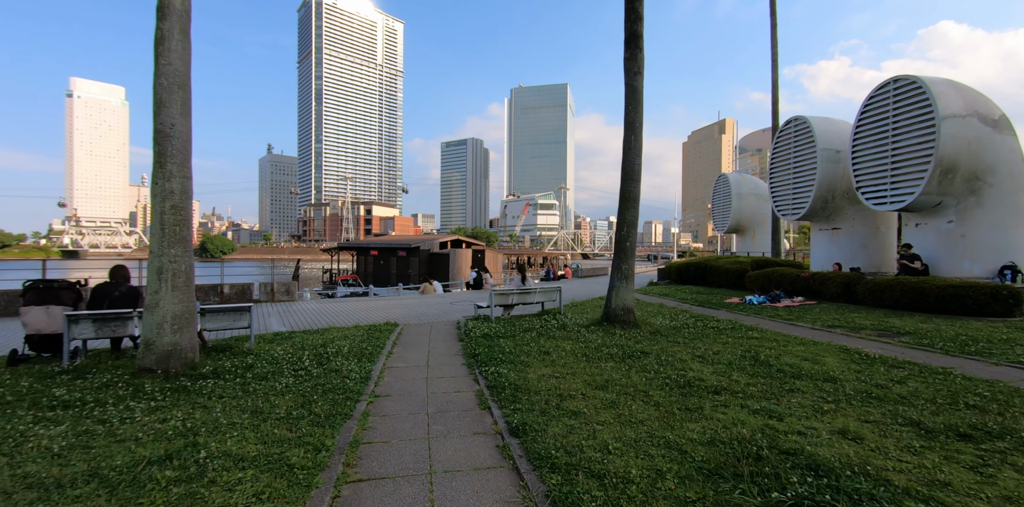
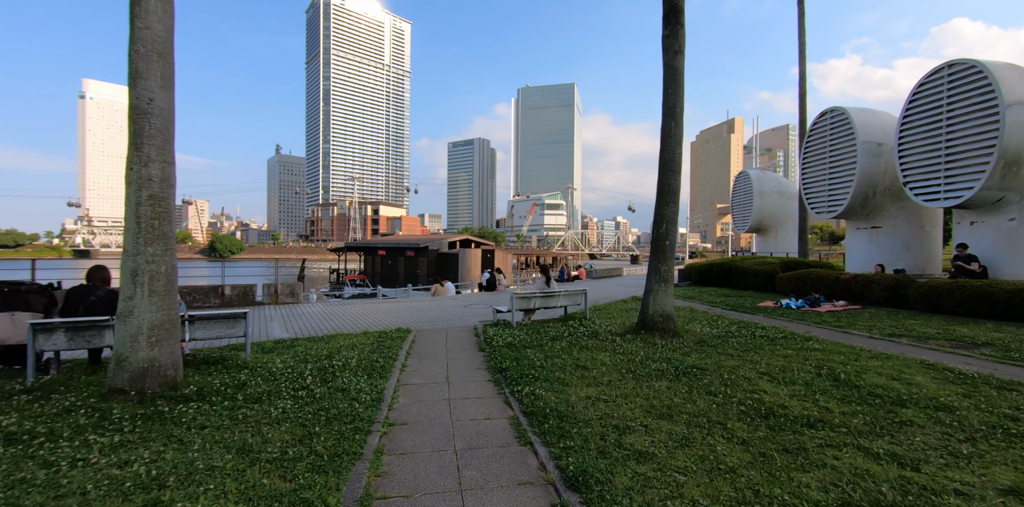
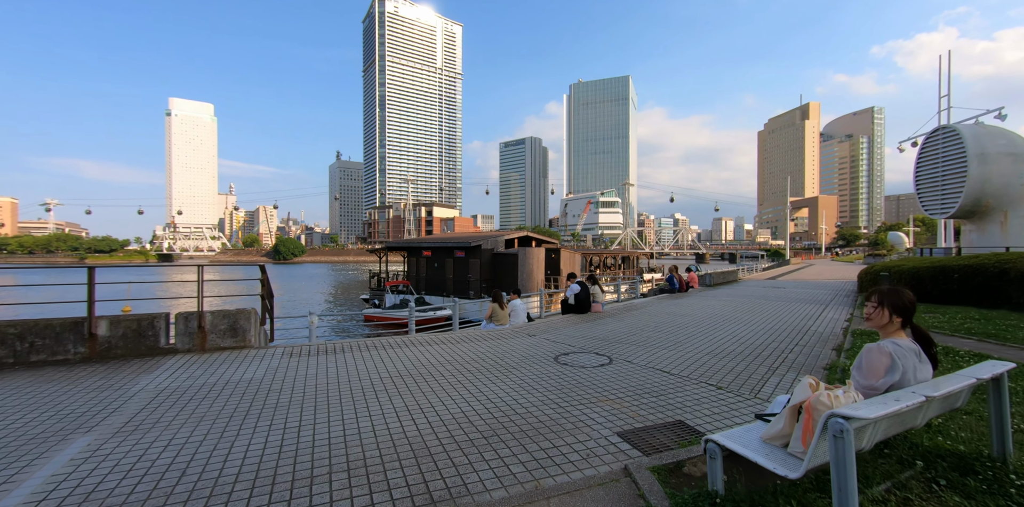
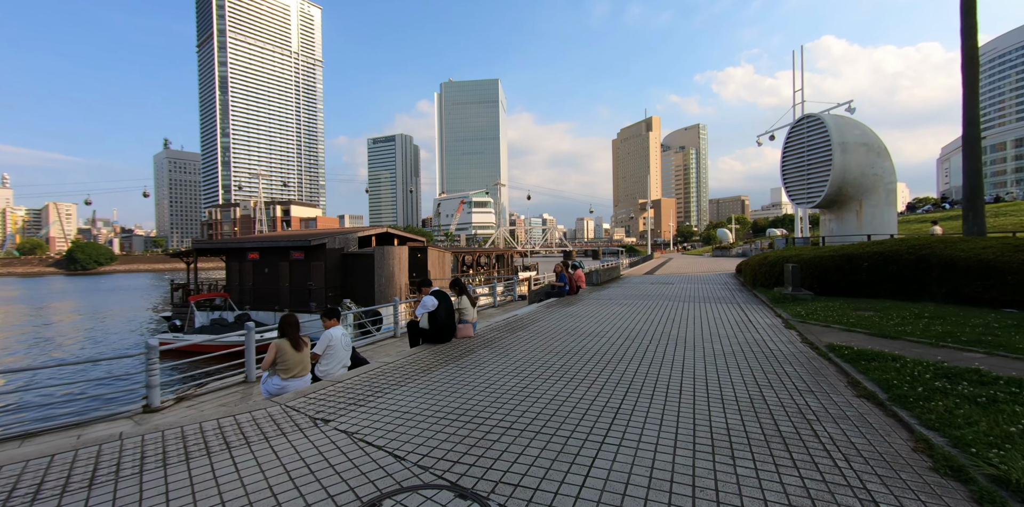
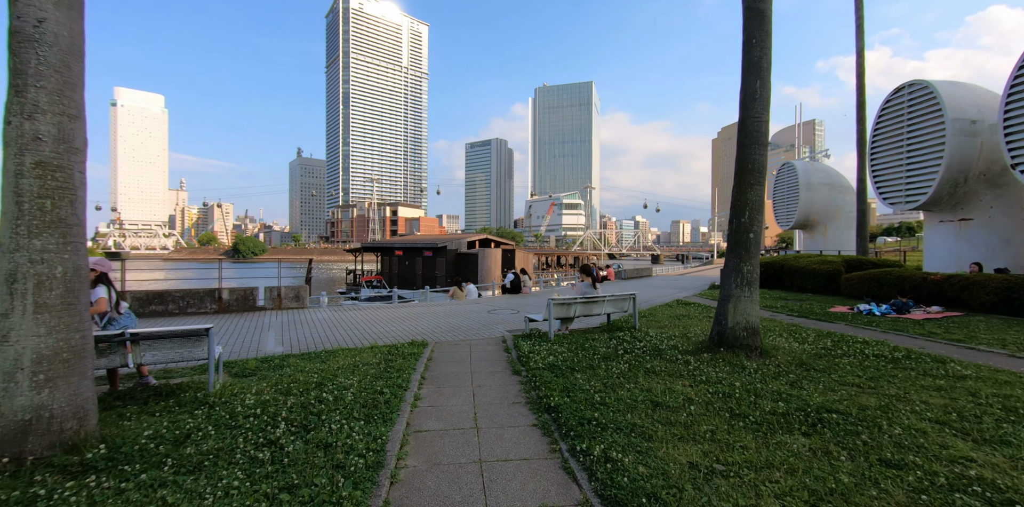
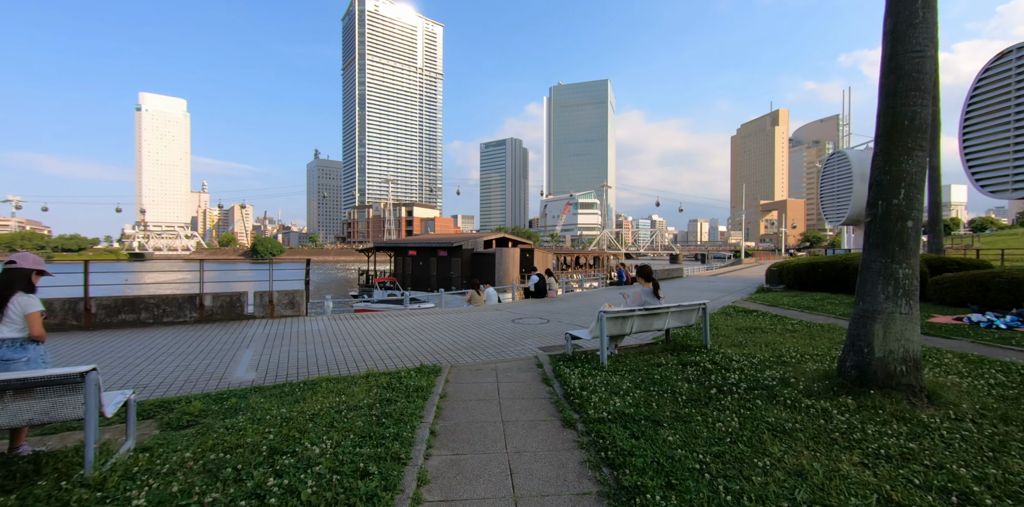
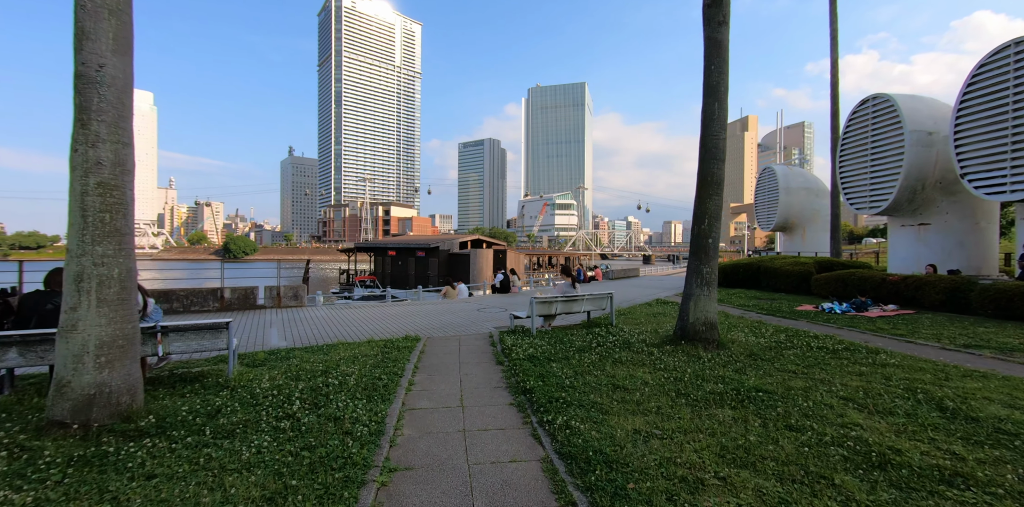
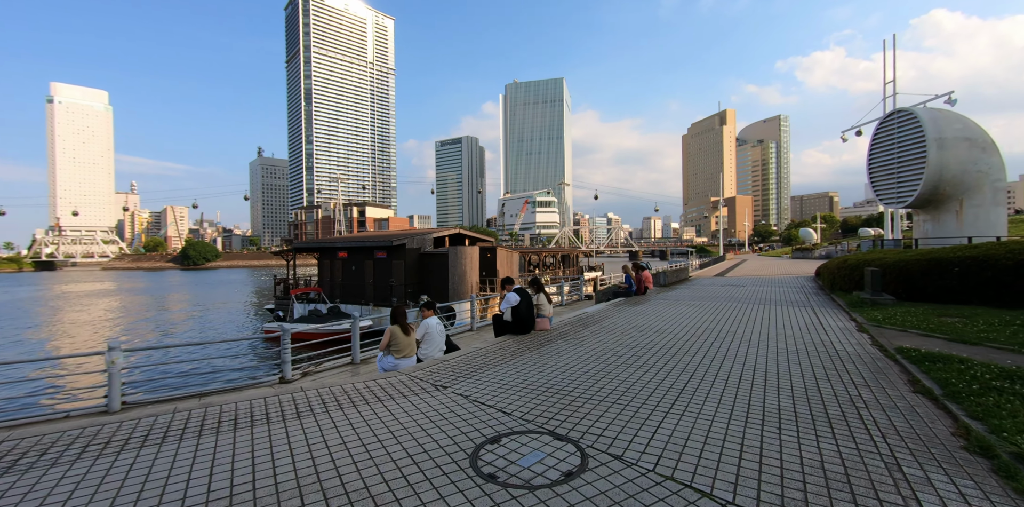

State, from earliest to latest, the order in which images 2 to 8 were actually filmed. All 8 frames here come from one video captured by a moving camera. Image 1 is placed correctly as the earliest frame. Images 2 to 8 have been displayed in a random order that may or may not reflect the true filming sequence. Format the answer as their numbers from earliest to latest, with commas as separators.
2, 7, 5, 6, 3, 8, 4
